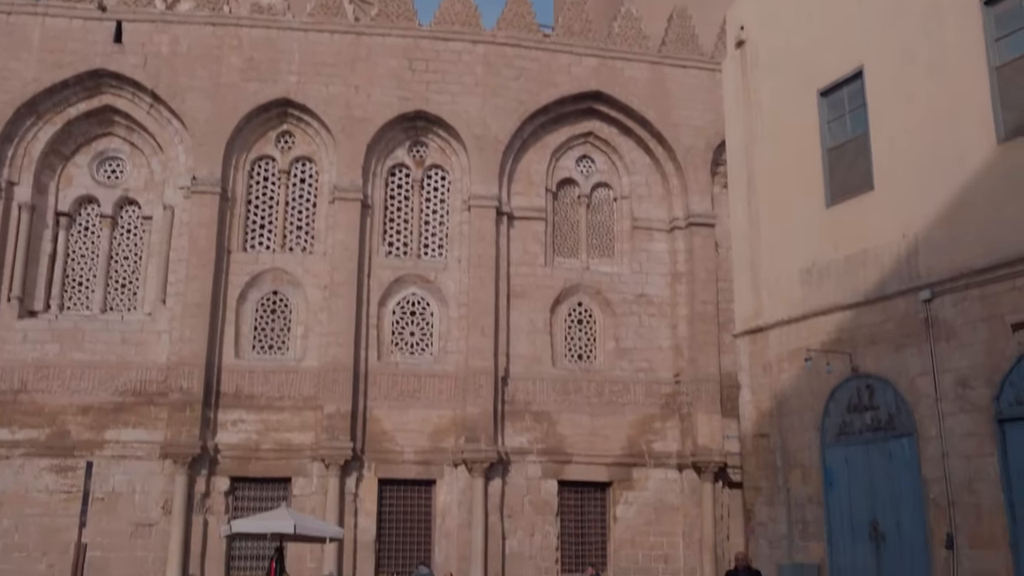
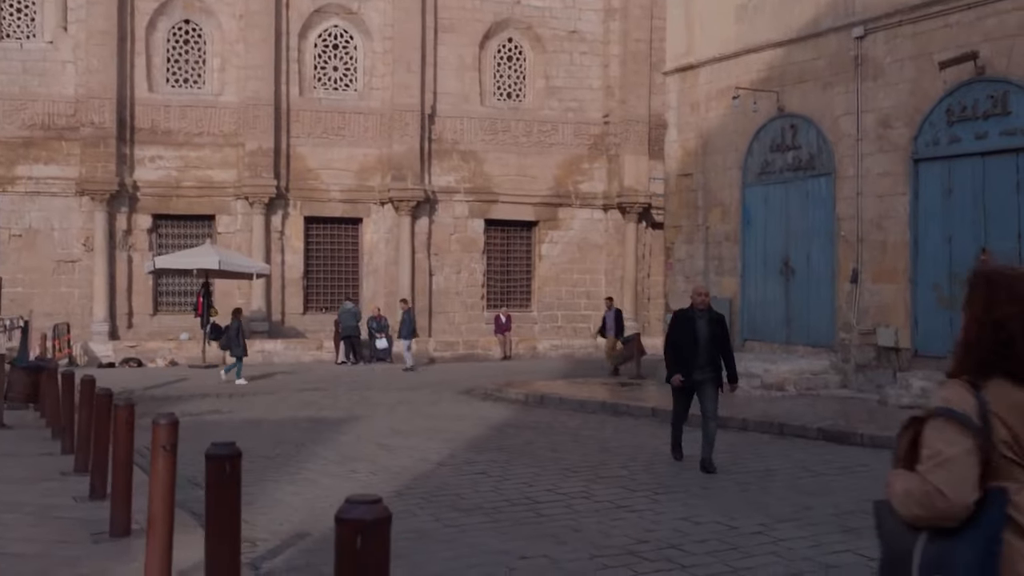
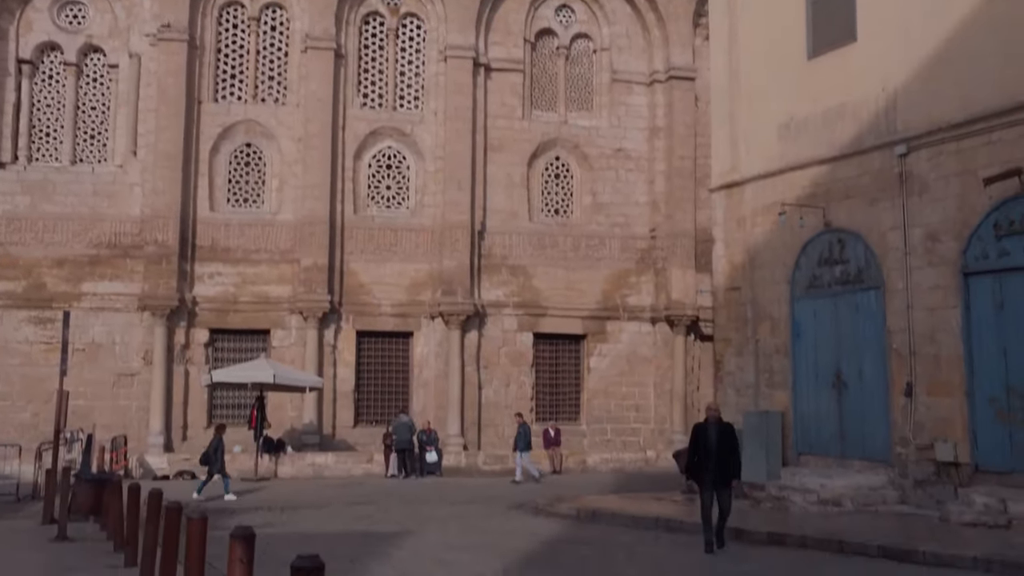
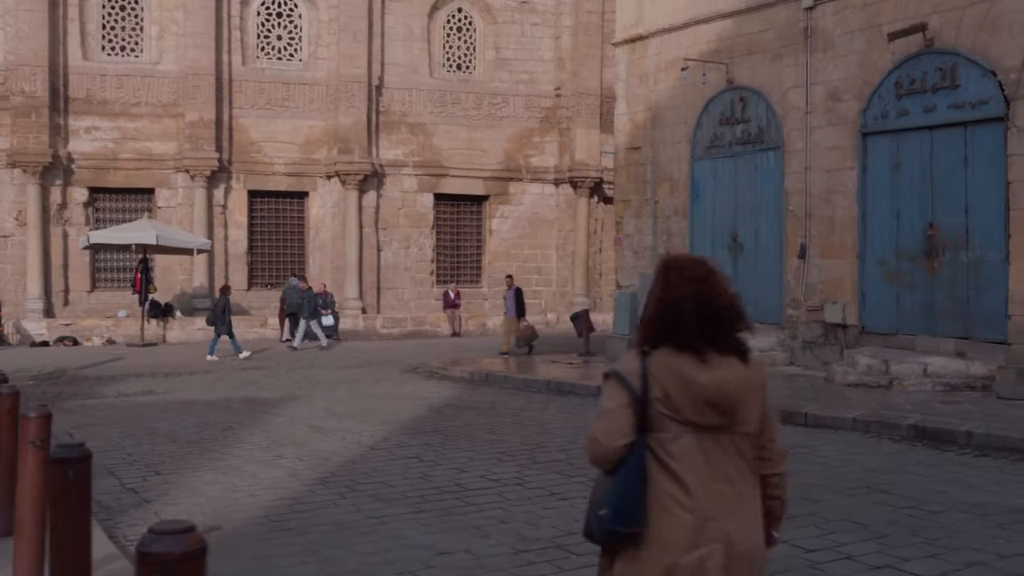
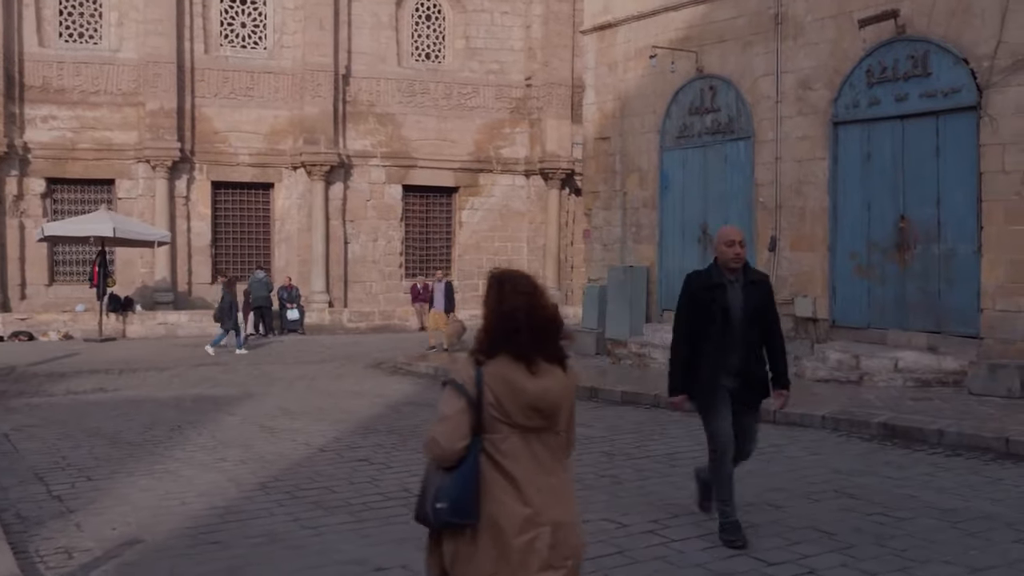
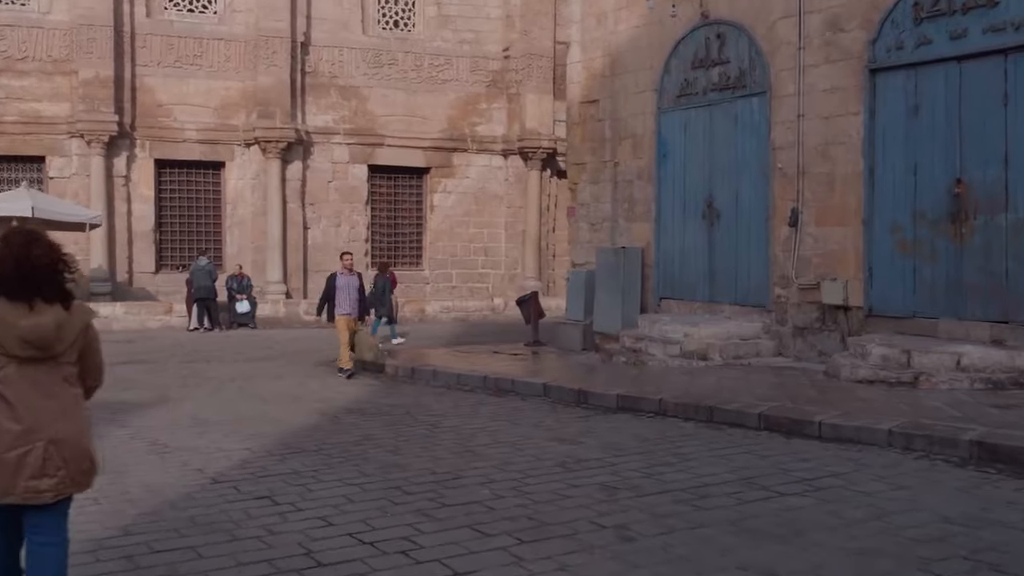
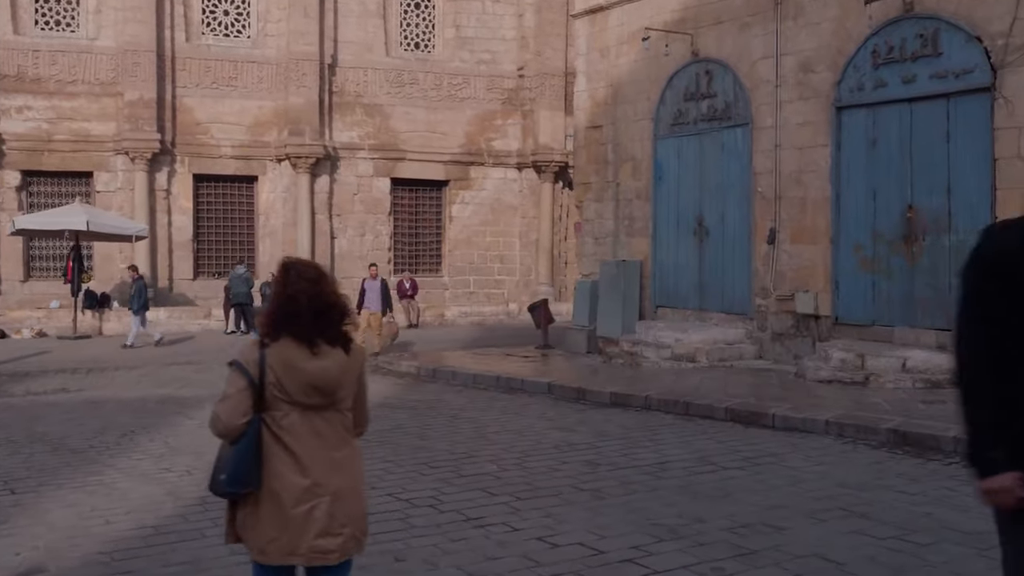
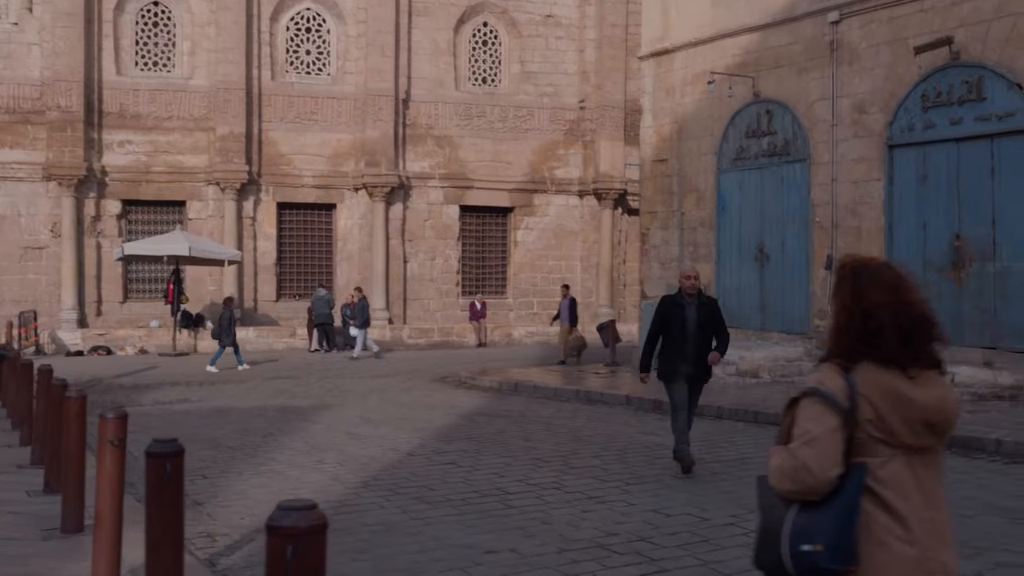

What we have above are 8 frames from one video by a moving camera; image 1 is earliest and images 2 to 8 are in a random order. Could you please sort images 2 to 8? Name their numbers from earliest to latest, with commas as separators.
3, 2, 8, 4, 5, 7, 6
